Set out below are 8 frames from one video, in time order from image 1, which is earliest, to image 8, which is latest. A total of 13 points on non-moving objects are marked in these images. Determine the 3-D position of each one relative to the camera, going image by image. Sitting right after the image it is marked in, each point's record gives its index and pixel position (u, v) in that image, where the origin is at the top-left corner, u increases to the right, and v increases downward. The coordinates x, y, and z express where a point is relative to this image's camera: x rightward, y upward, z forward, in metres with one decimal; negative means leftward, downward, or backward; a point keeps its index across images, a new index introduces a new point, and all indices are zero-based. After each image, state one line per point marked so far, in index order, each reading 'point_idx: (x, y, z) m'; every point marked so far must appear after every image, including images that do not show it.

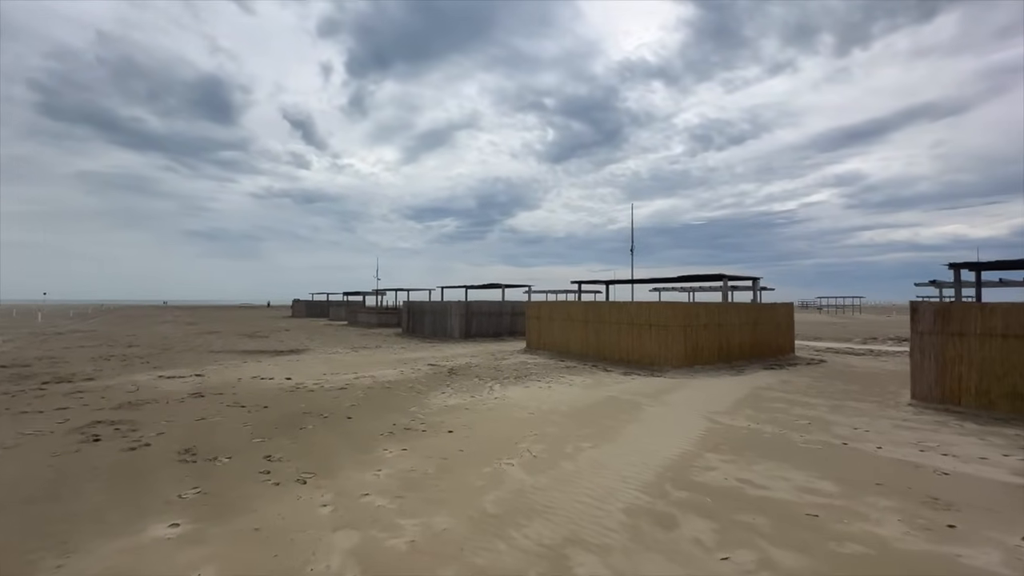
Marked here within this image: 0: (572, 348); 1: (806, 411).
0: (+2.0, -2.1, +16.1) m
1: (+5.2, -2.2, +8.3) m
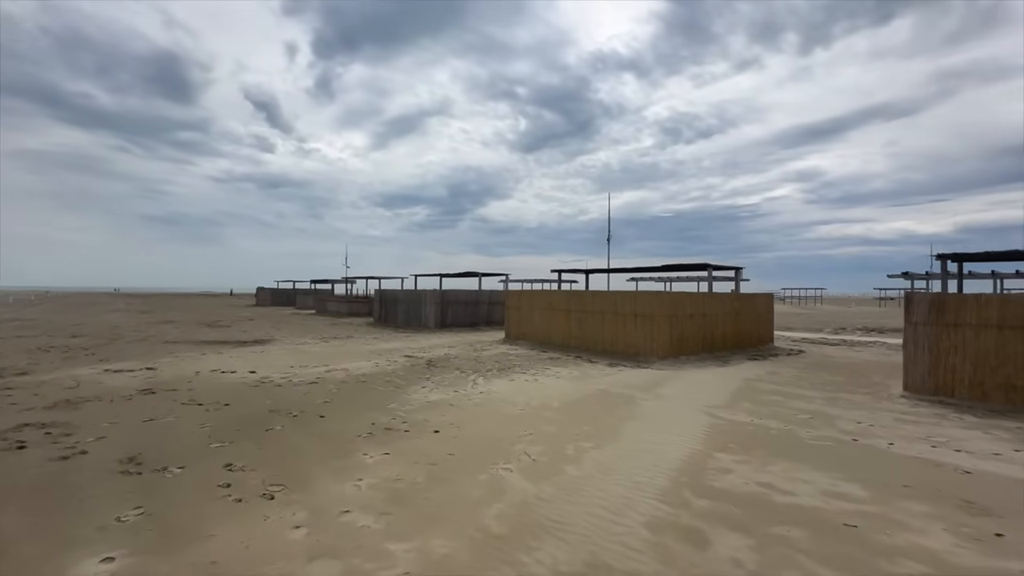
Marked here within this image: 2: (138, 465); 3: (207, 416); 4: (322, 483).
0: (+1.4, -1.7, +15.6) m
1: (+5.0, -2.0, +8.1) m
2: (-3.9, -1.8, +4.9) m
3: (-4.4, -1.9, +6.8) m
4: (-1.8, -1.9, +4.5) m
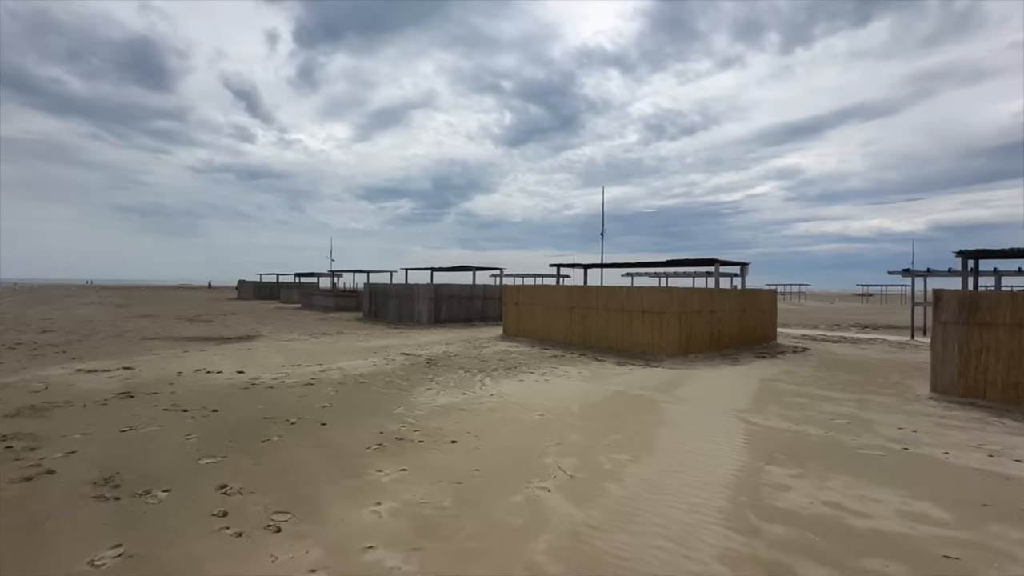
0: (+1.4, -1.5, +15.1) m
1: (+5.3, -2.0, +7.7) m
2: (-3.6, -1.8, +4.2) m
3: (-4.2, -1.8, +6.1) m
4: (-1.5, -1.8, +3.9) m
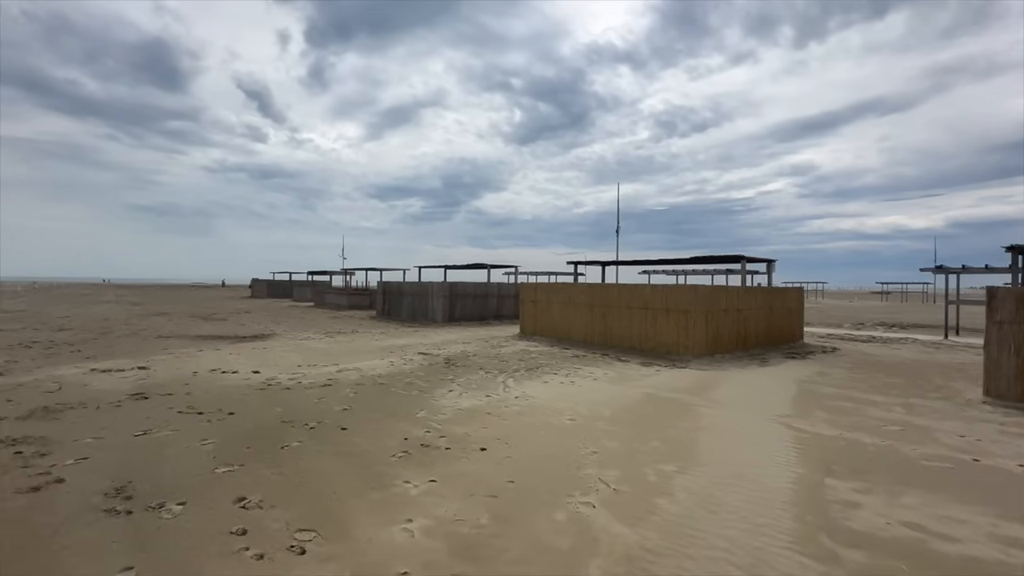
0: (+1.9, -1.5, +14.7) m
1: (+5.7, -1.9, +7.2) m
2: (-3.2, -1.8, +3.9) m
3: (-3.8, -1.7, +5.8) m
4: (-1.1, -1.8, +3.5) m
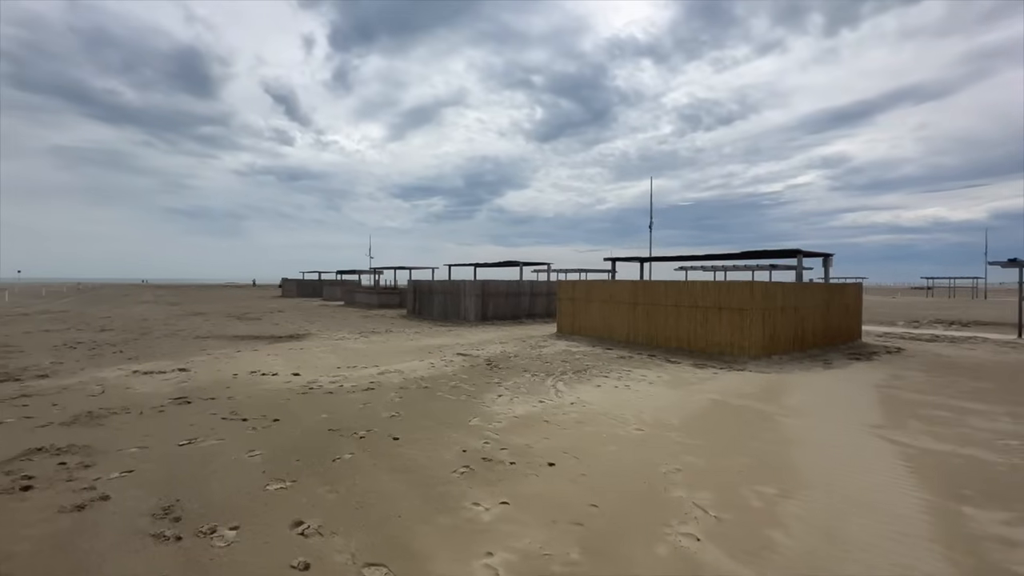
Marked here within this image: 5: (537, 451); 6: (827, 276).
0: (+3.1, -1.4, +14.1) m
1: (+6.5, -1.8, +6.4) m
2: (-2.6, -1.8, +3.6) m
3: (-3.0, -1.8, +5.5) m
4: (-0.5, -1.8, +3.1) m
5: (+0.3, -1.8, +5.2) m
6: (+9.2, +0.3, +13.6) m
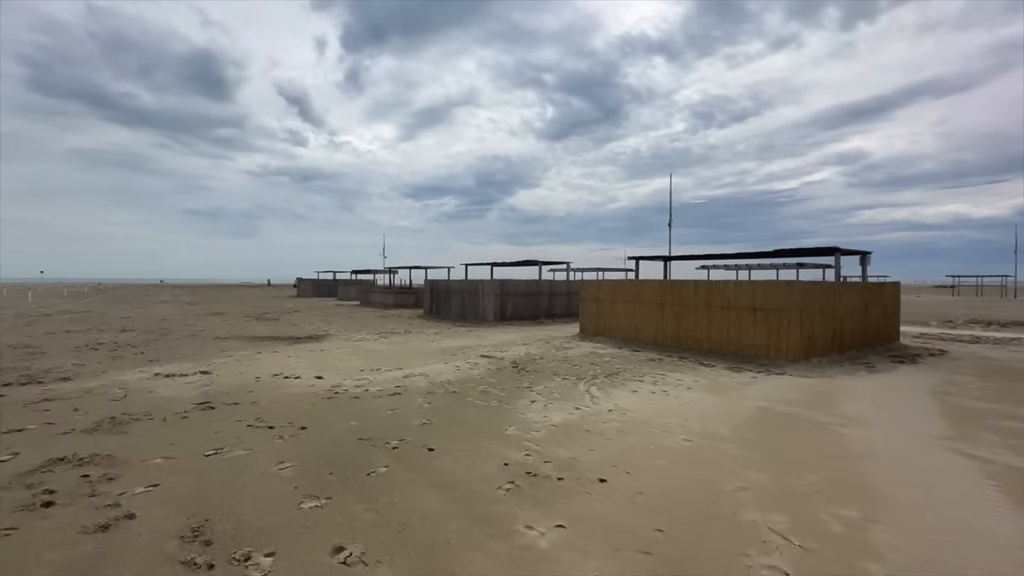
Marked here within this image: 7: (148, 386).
0: (+3.8, -1.4, +13.6) m
1: (+7.0, -1.8, +5.9) m
2: (-2.1, -1.8, +3.3) m
3: (-2.5, -1.8, +5.2) m
4: (-0.1, -1.8, +2.7) m
5: (+0.7, -1.8, +4.8) m
6: (+9.8, +0.4, +13.0) m
7: (-6.4, -1.7, +8.2) m
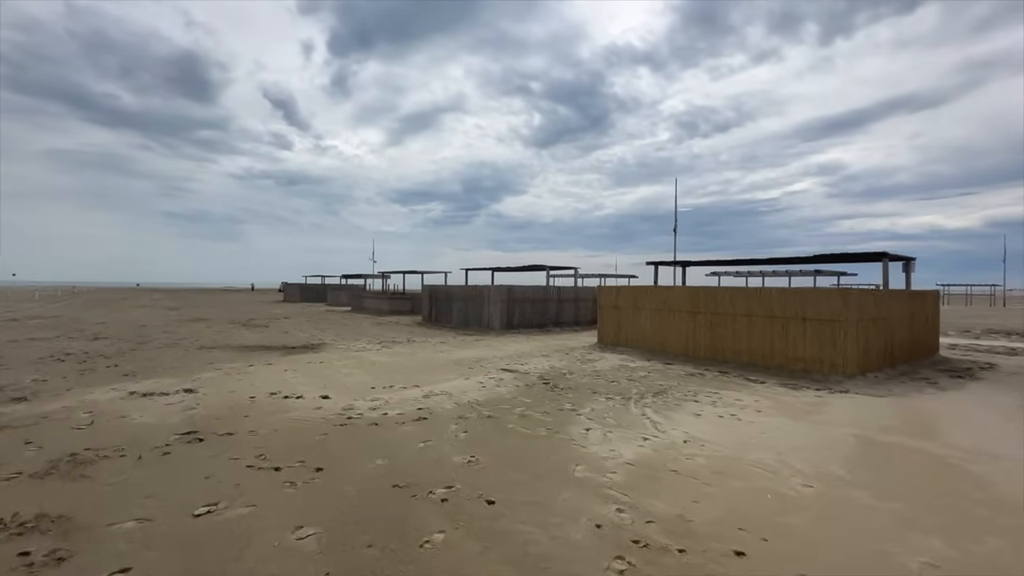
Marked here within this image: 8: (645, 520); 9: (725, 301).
0: (+4.3, -1.6, +12.6) m
1: (+7.7, -2.0, +4.9) m
2: (-1.3, -1.8, +2.0) m
3: (-1.8, -1.8, +4.0) m
4: (+0.7, -1.9, +1.6) m
5: (+1.5, -1.9, +3.7) m
6: (+10.3, +0.1, +12.2) m
7: (-5.7, -1.8, +6.8) m
8: (+1.0, -1.9, +3.8) m
9: (+5.3, -0.3, +11.6) m
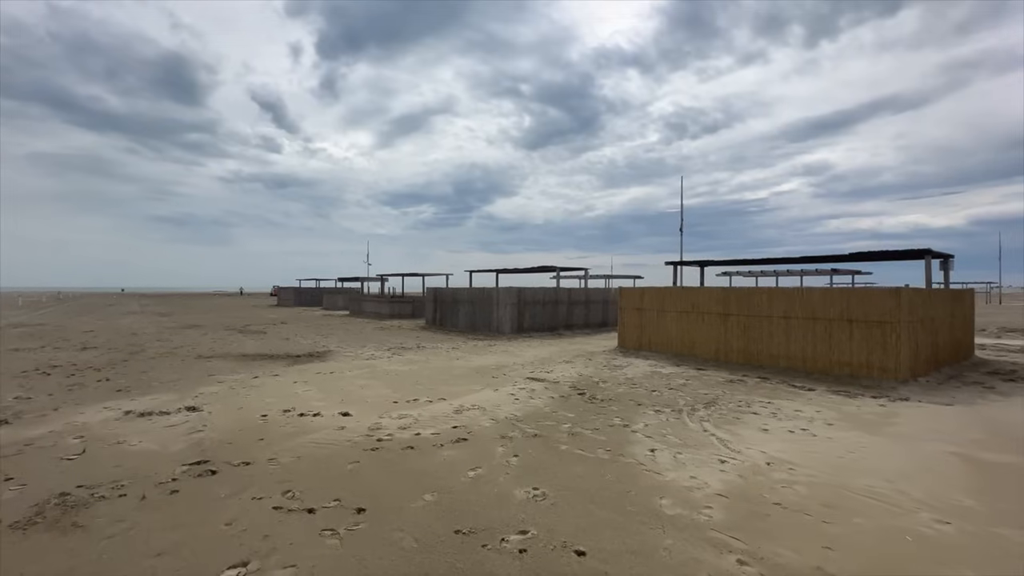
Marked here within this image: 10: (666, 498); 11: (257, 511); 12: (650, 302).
0: (+4.8, -1.6, +11.9) m
1: (+8.4, -1.9, +4.4) m
2: (-0.6, -1.9, +1.3) m
3: (-1.1, -1.9, +3.2) m
4: (+1.4, -1.9, +0.9) m
5: (+2.2, -1.9, +3.0) m
6: (+10.8, +0.2, +11.6) m
7: (-5.1, -1.9, +6.0) m
8: (+1.7, -1.9, +3.1) m
9: (+5.8, -0.3, +11.0) m
10: (+1.4, -1.9, +4.3) m
11: (-2.1, -1.8, +3.9) m
12: (+3.9, -0.4, +13.2) m
